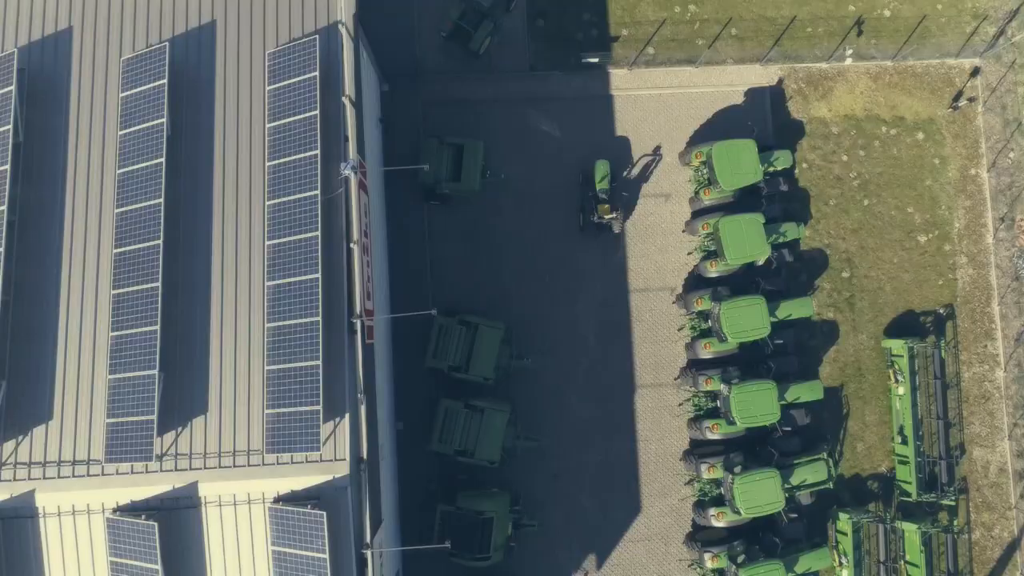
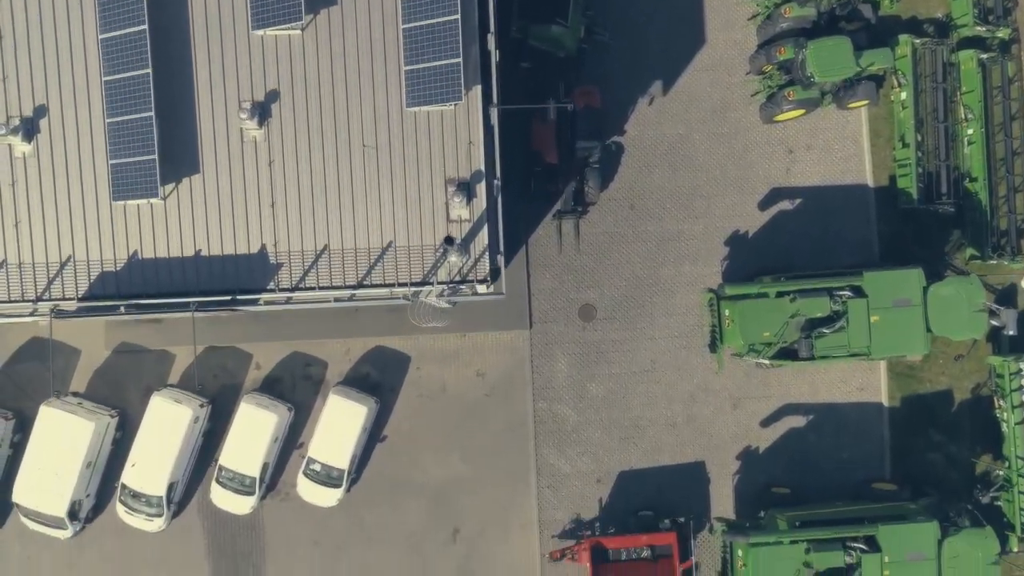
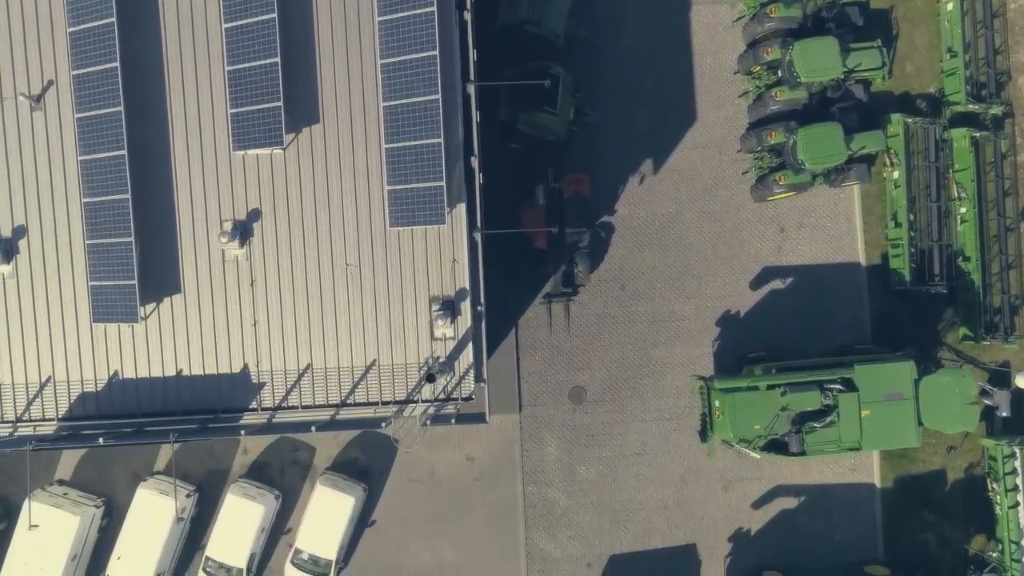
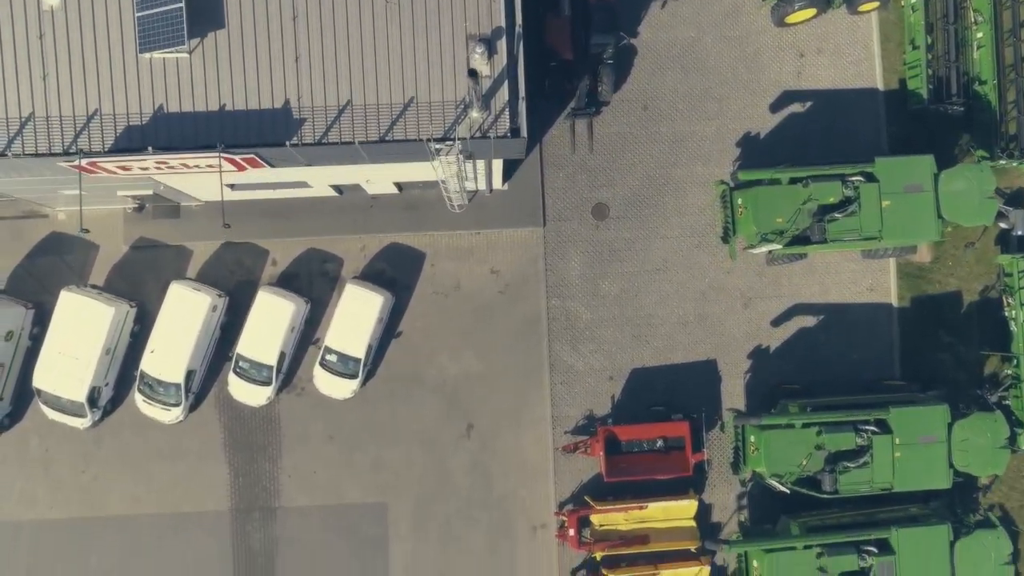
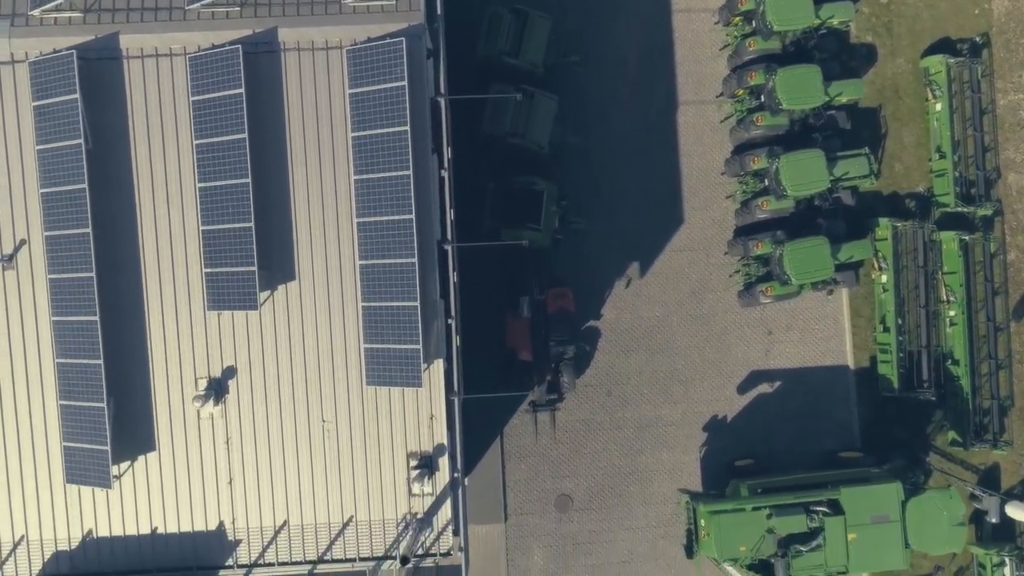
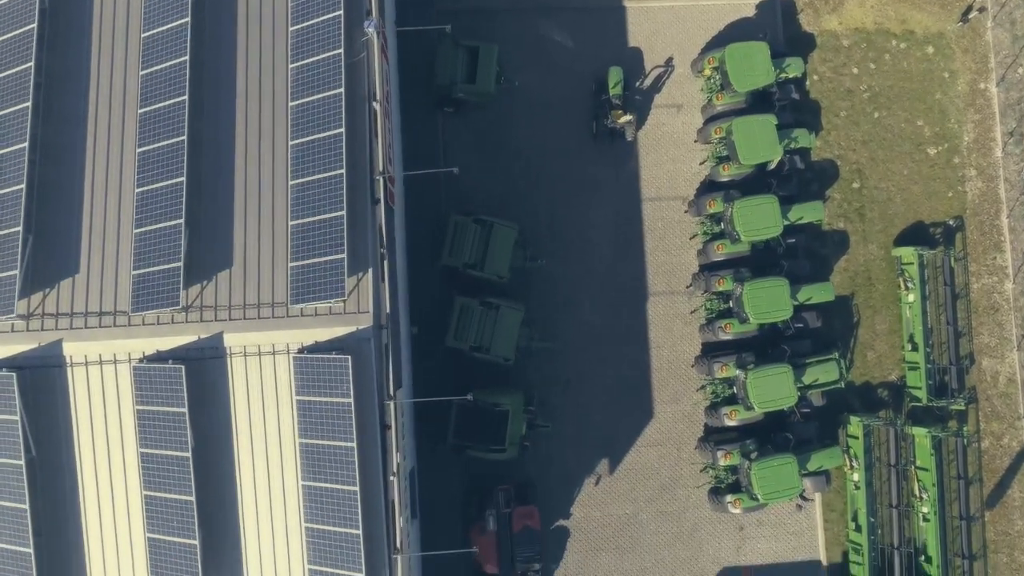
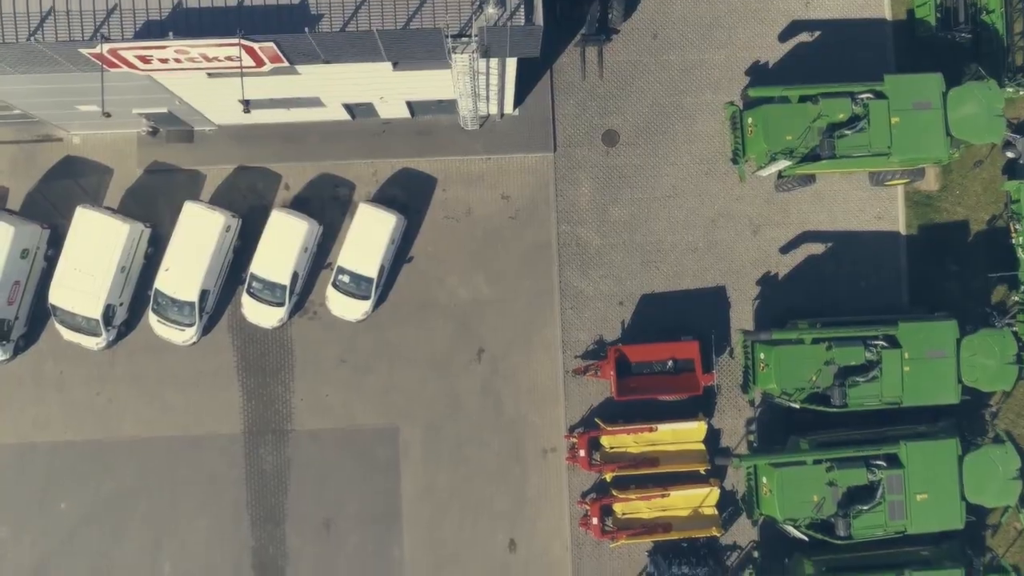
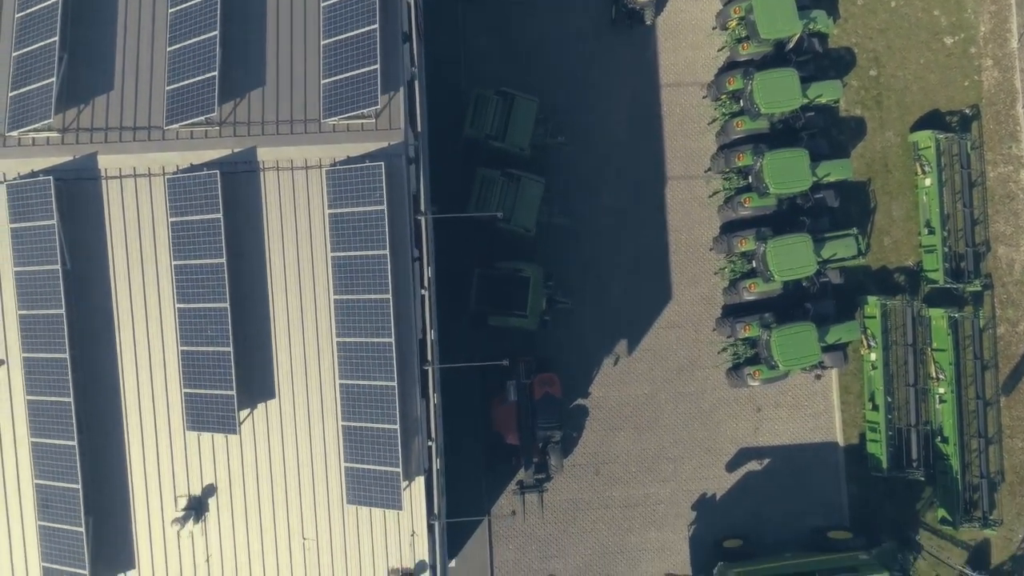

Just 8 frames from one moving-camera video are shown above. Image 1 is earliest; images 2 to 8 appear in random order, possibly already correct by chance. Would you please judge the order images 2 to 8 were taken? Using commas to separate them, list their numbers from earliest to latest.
6, 8, 5, 3, 2, 4, 7
